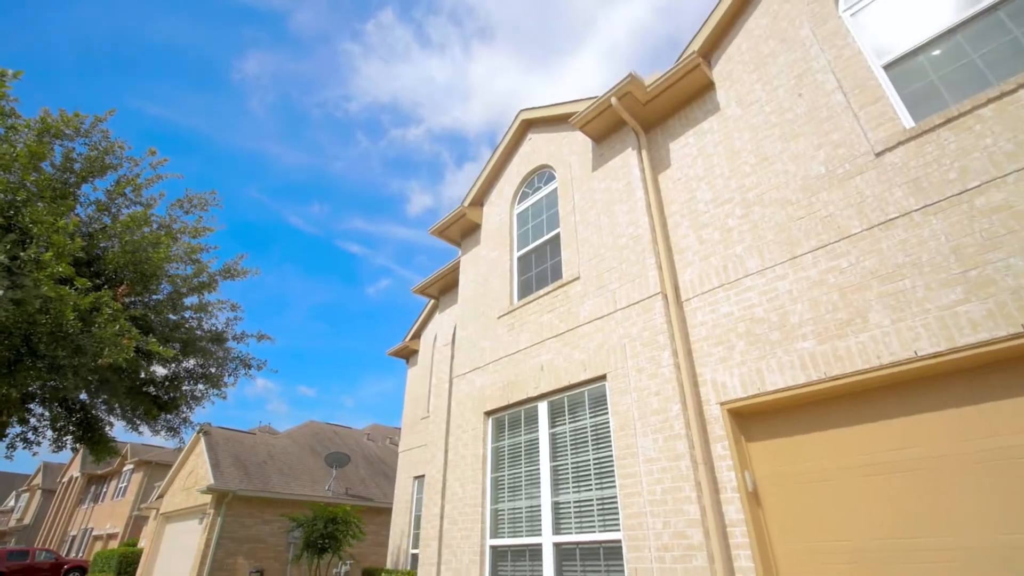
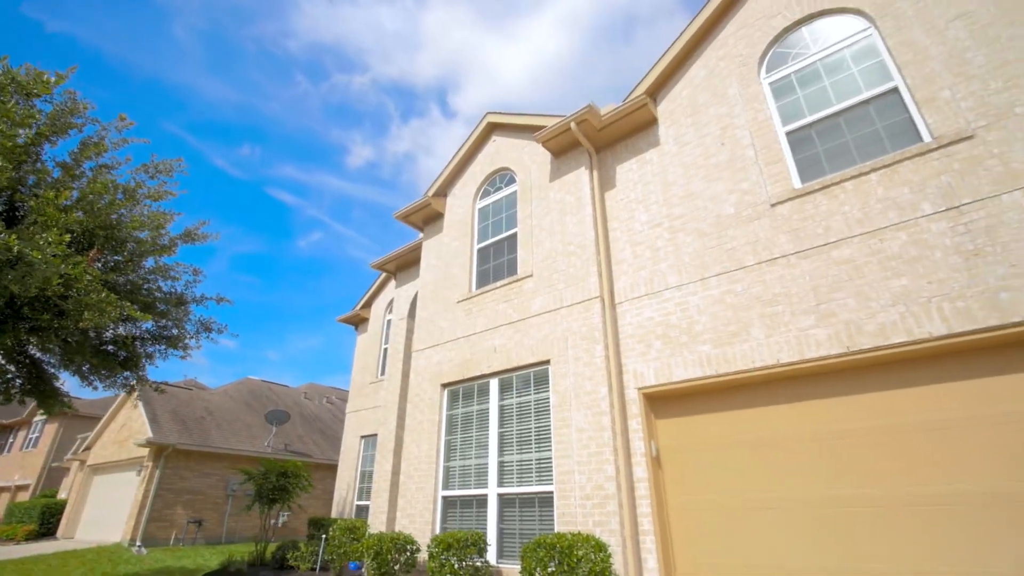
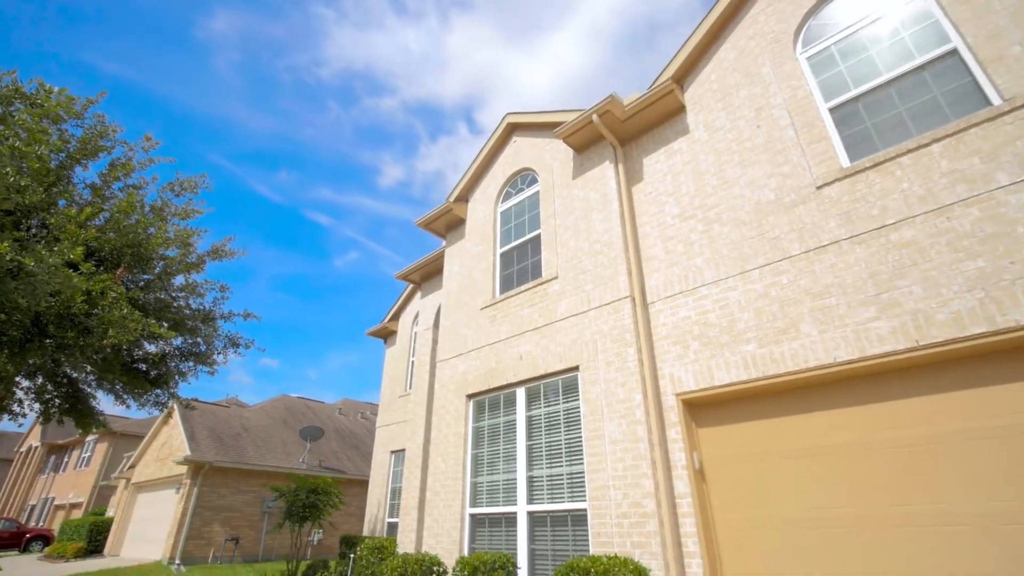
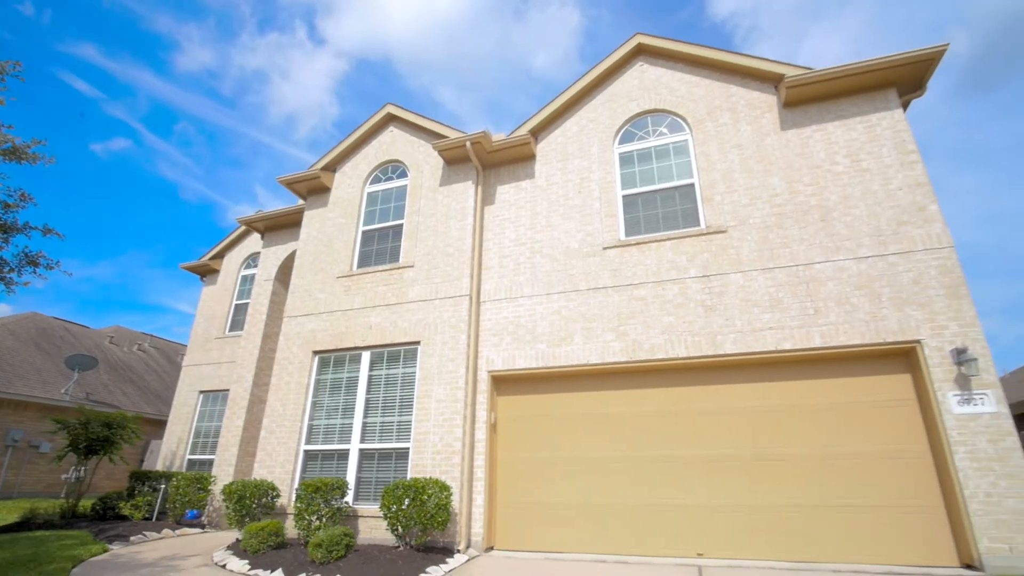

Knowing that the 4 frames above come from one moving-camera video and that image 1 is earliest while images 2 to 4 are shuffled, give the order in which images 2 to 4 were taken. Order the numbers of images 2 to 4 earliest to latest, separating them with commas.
3, 2, 4
